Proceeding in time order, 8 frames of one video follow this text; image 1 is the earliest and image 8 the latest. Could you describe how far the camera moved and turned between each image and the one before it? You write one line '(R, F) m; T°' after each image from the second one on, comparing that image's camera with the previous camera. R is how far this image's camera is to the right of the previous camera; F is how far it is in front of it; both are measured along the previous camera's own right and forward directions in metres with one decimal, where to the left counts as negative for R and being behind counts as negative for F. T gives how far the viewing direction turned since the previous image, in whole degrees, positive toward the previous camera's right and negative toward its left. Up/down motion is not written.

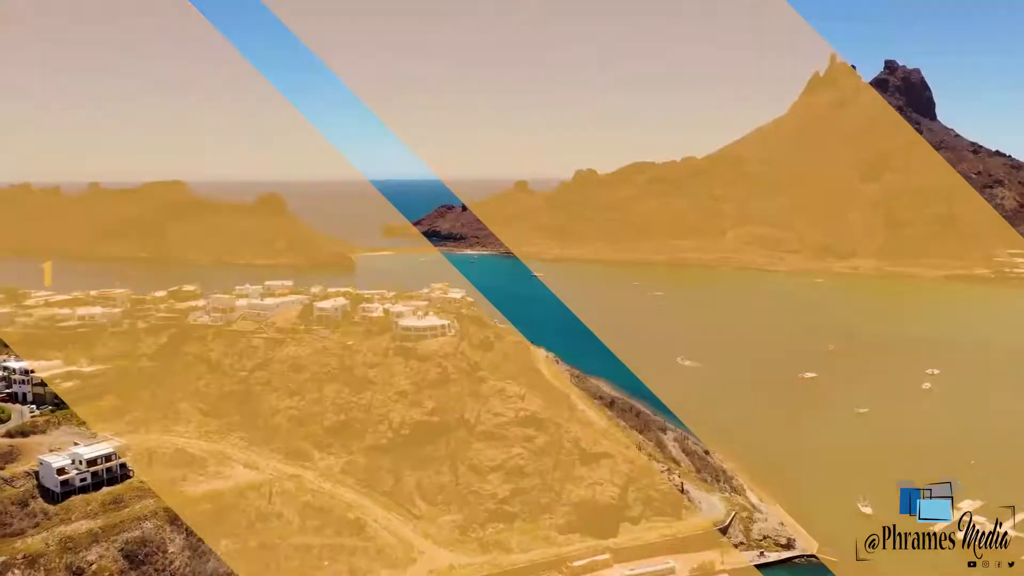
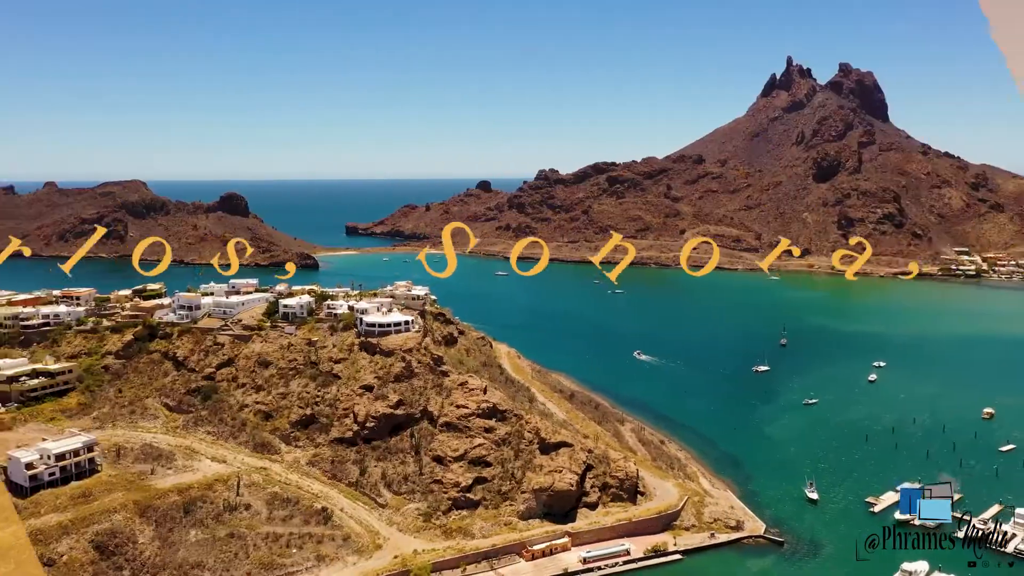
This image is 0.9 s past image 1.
(+0.1, -1.4) m; +2°
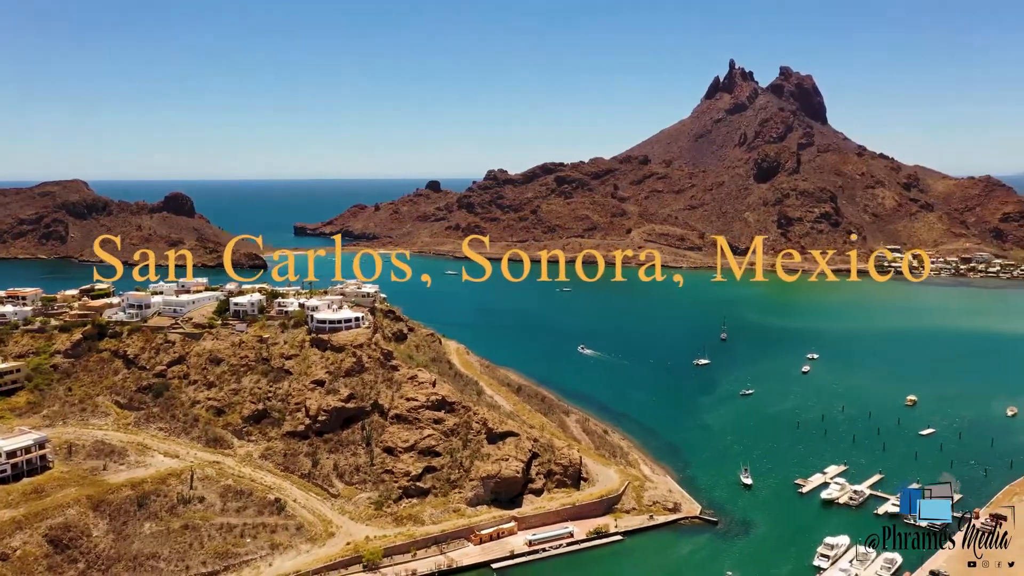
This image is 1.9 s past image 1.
(+0.2, -1.6) m; +3°
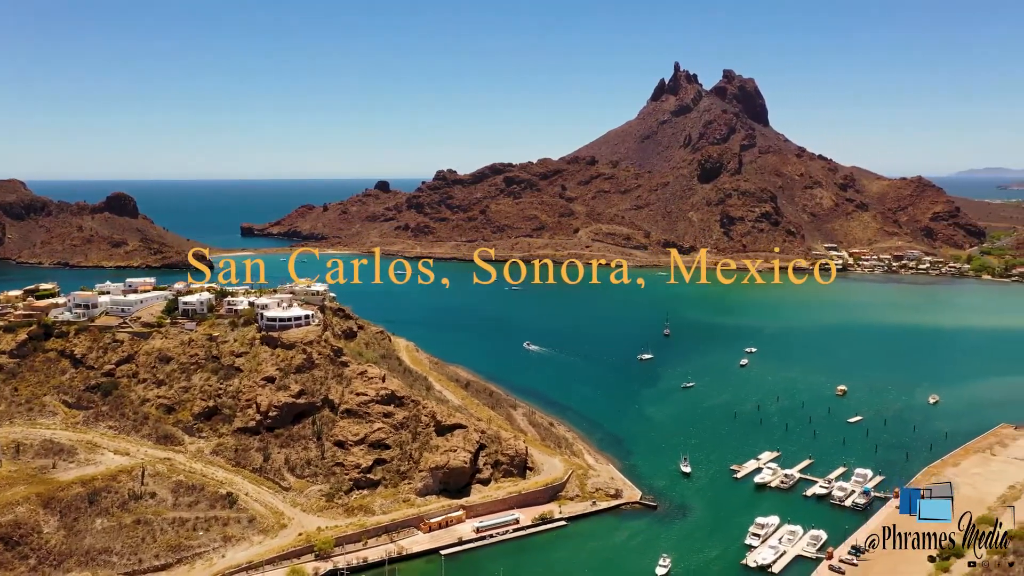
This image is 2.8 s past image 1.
(+0.2, -1.5) m; +3°
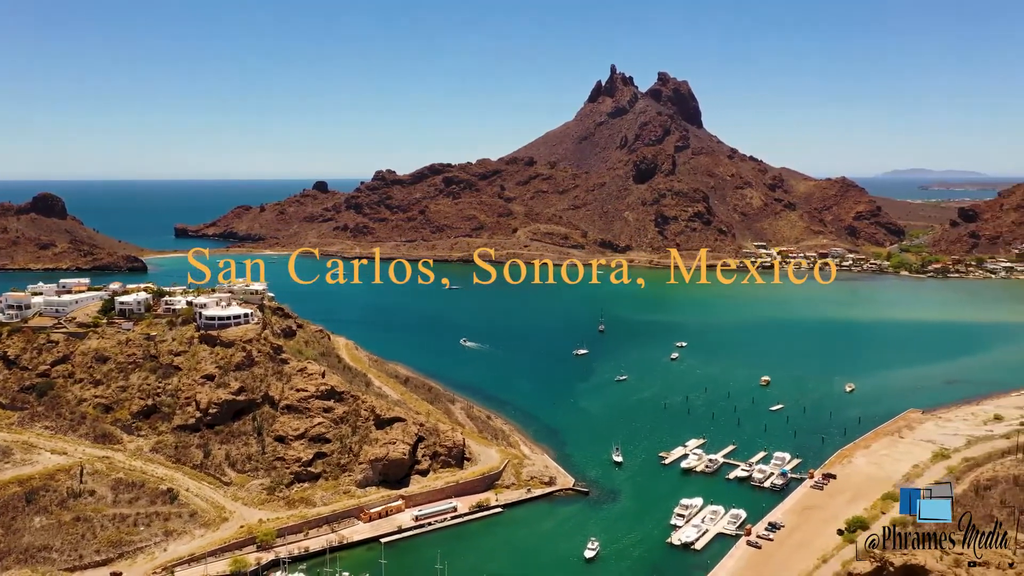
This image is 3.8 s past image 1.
(+0.3, -1.6) m; +4°
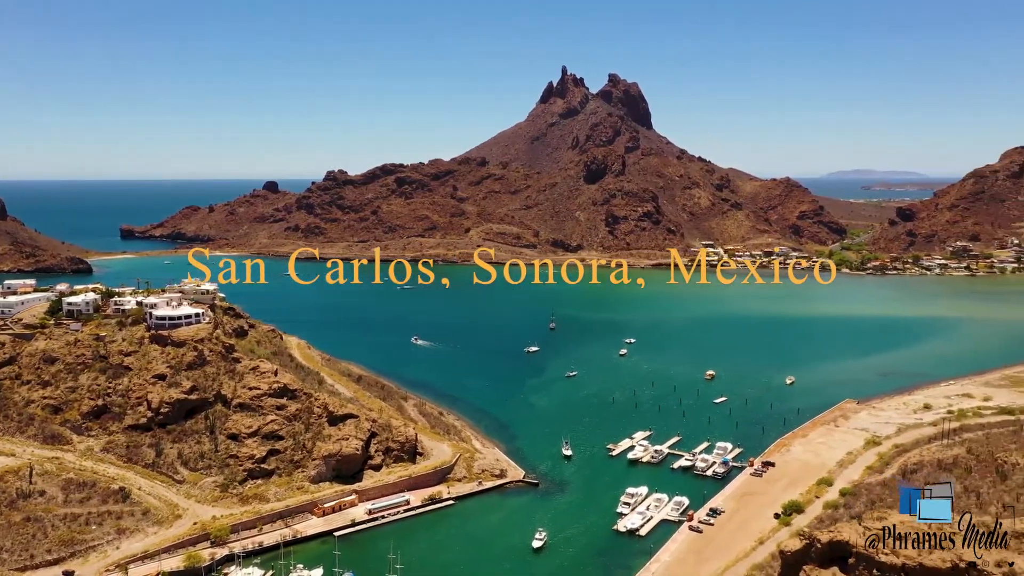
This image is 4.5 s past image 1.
(+0.2, -1.1) m; +3°
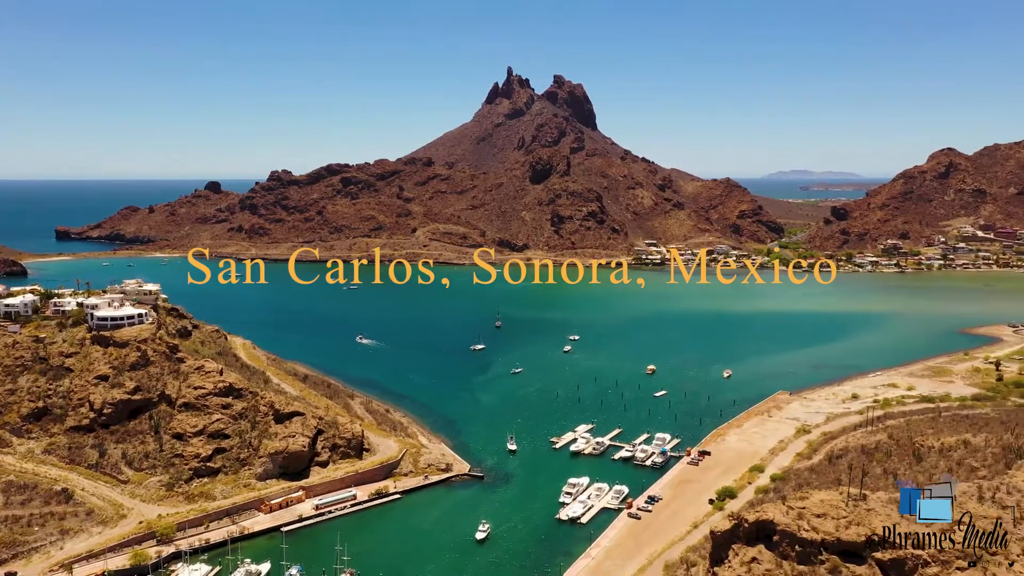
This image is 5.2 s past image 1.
(+0.2, -1.1) m; +4°
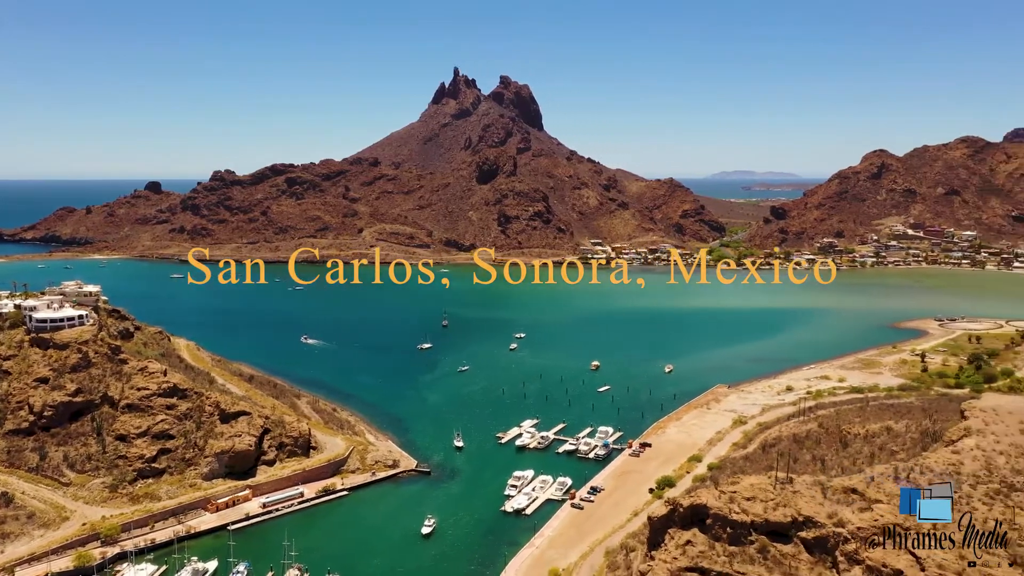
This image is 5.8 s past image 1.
(+0.2, -1.0) m; +4°
